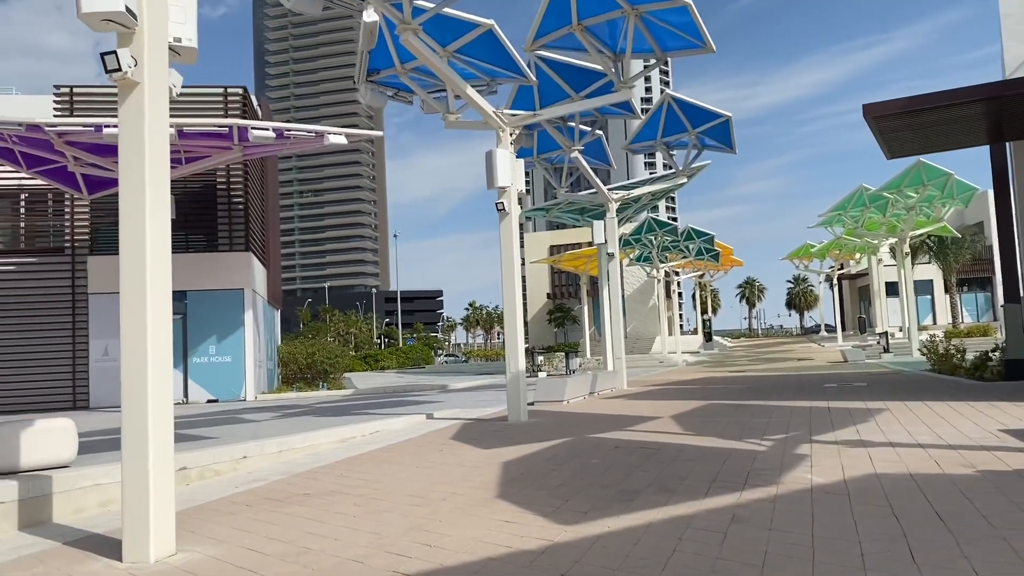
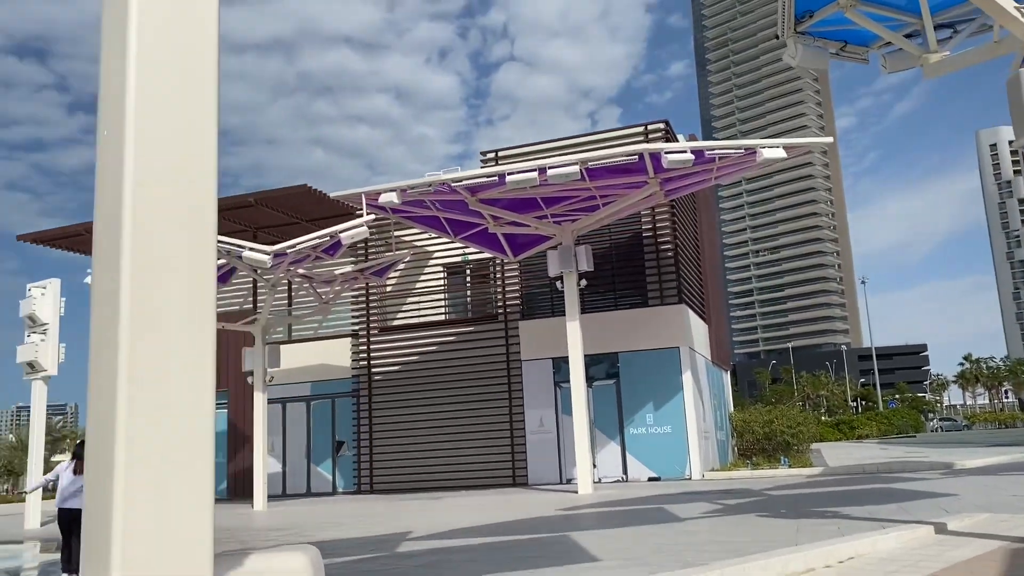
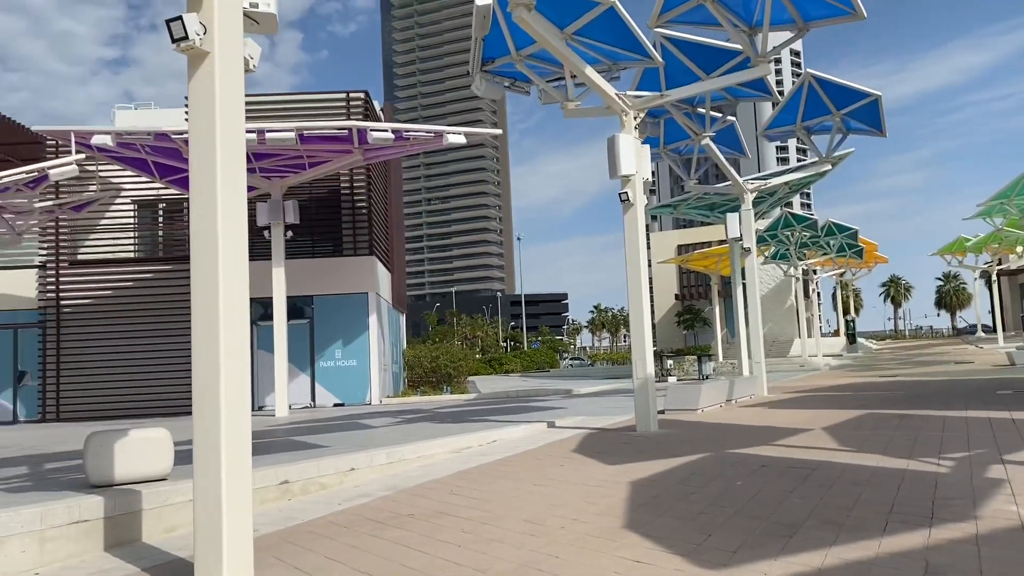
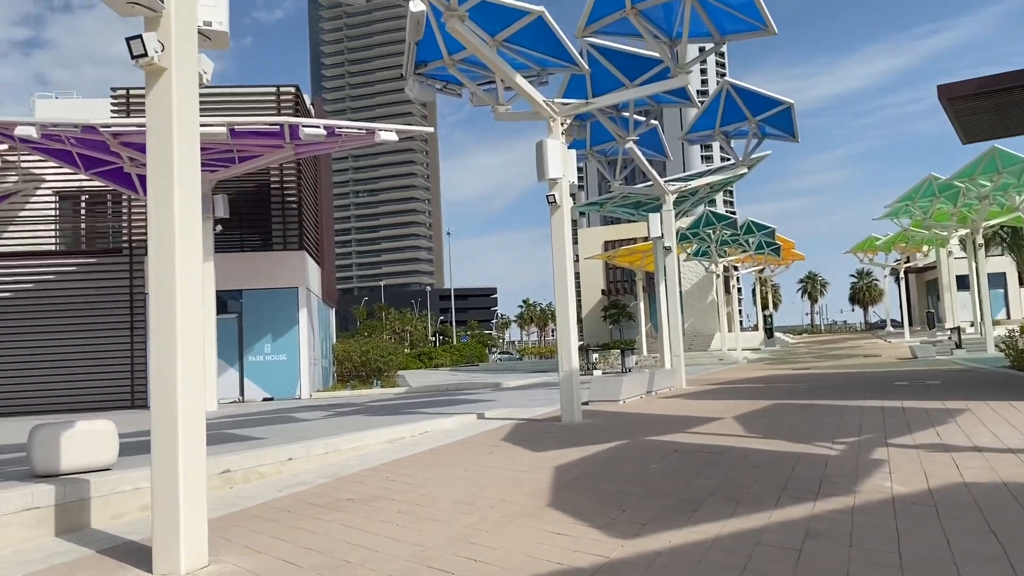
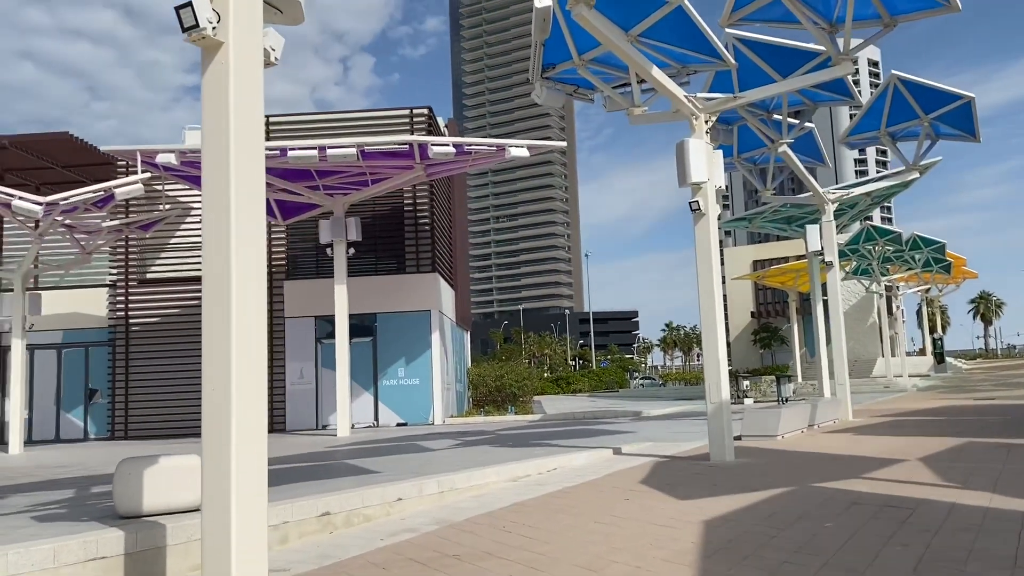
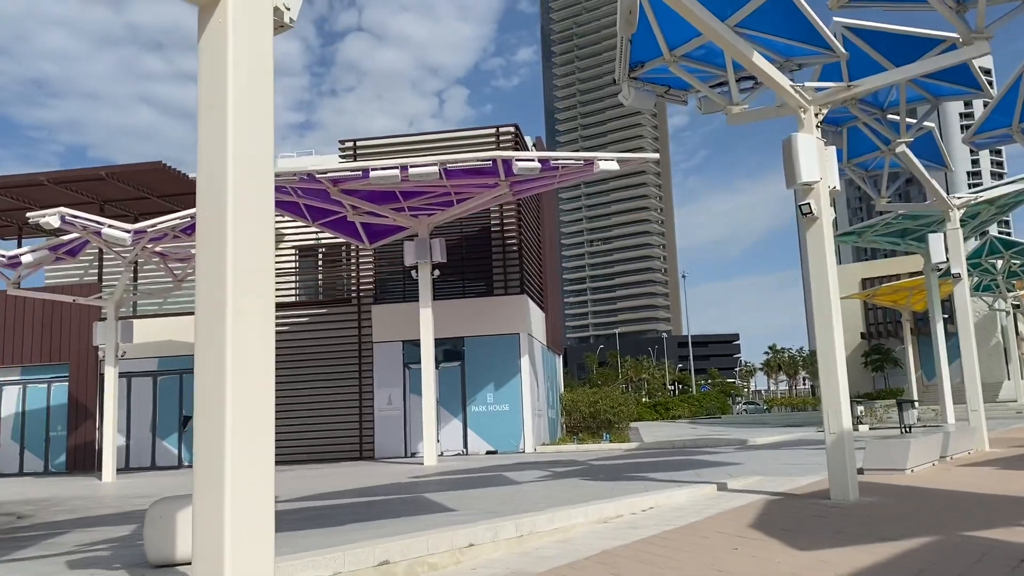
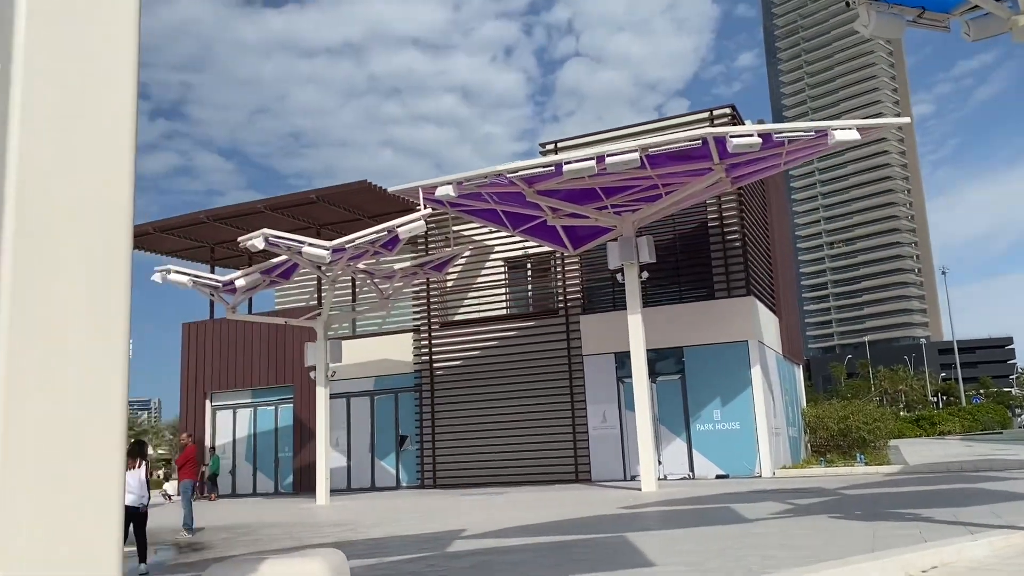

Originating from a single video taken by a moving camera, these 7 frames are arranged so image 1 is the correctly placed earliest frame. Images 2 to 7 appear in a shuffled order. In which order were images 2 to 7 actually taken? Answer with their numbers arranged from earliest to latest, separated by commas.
4, 3, 5, 6, 2, 7
